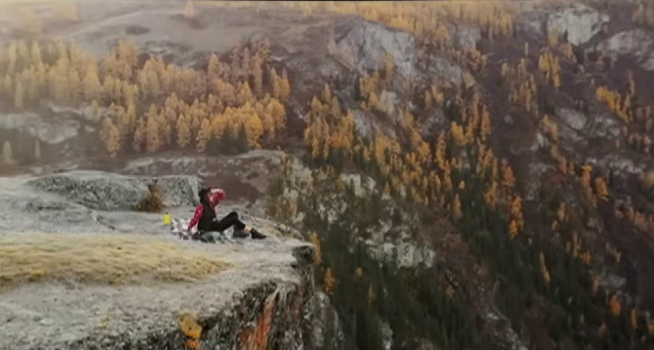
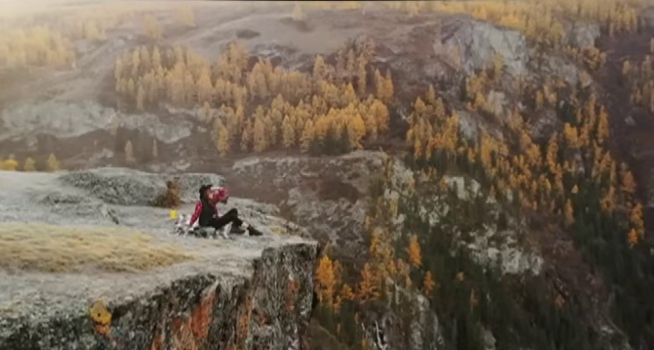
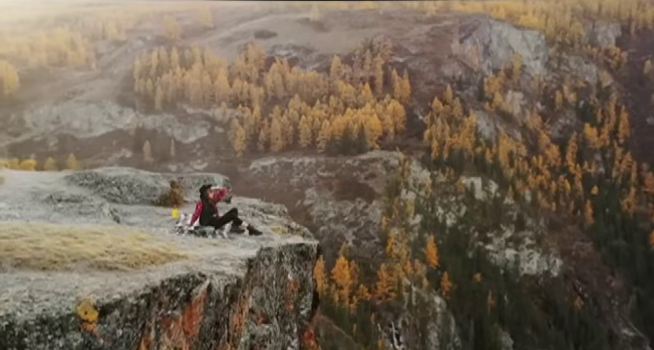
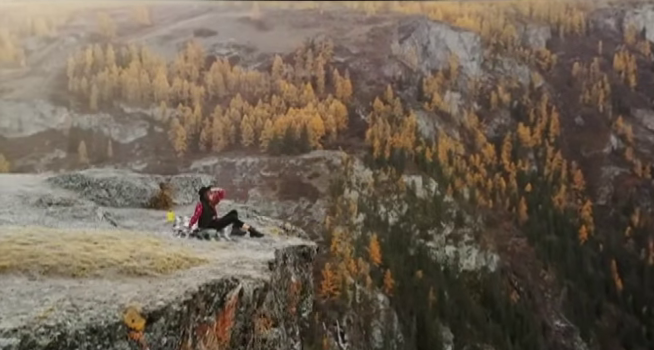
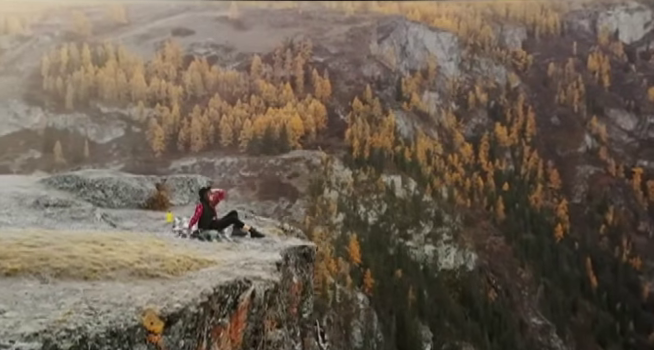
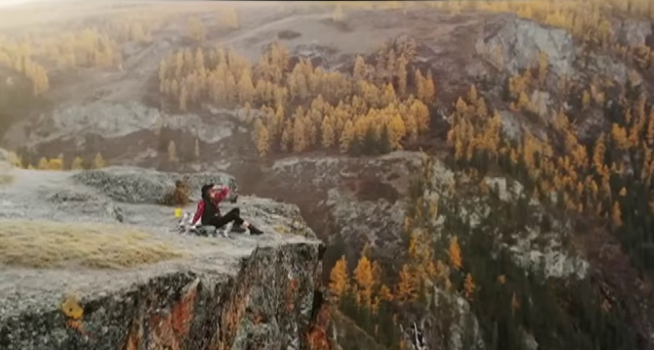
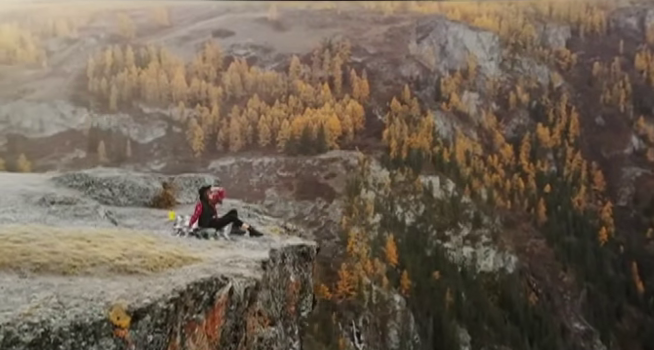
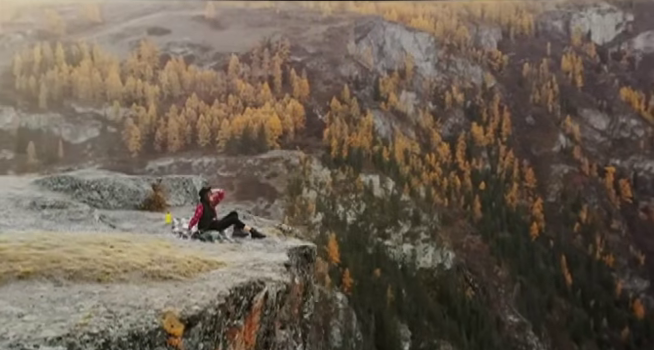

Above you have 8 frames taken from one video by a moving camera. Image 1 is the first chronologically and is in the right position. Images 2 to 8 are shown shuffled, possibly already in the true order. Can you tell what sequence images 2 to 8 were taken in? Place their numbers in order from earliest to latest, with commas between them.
8, 5, 4, 7, 2, 3, 6
